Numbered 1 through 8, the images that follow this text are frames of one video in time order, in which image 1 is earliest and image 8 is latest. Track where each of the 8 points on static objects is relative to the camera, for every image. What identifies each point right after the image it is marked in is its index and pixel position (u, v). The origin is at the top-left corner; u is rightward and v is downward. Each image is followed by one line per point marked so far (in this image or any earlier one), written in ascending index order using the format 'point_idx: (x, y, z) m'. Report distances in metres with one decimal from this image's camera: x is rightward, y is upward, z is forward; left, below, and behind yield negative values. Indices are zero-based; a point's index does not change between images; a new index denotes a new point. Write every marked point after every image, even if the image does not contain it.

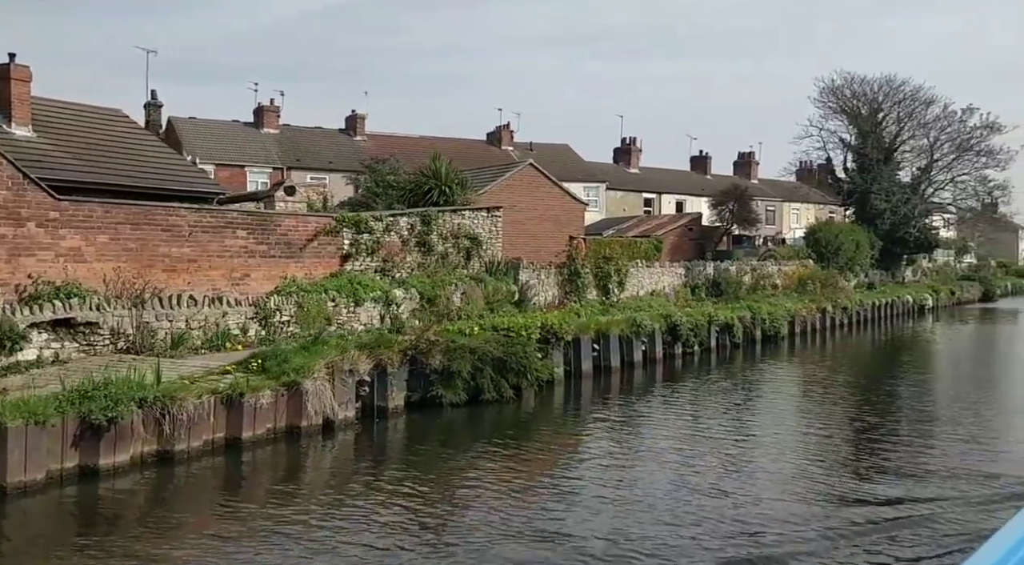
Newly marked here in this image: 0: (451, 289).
0: (-1.3, -0.1, +19.1) m
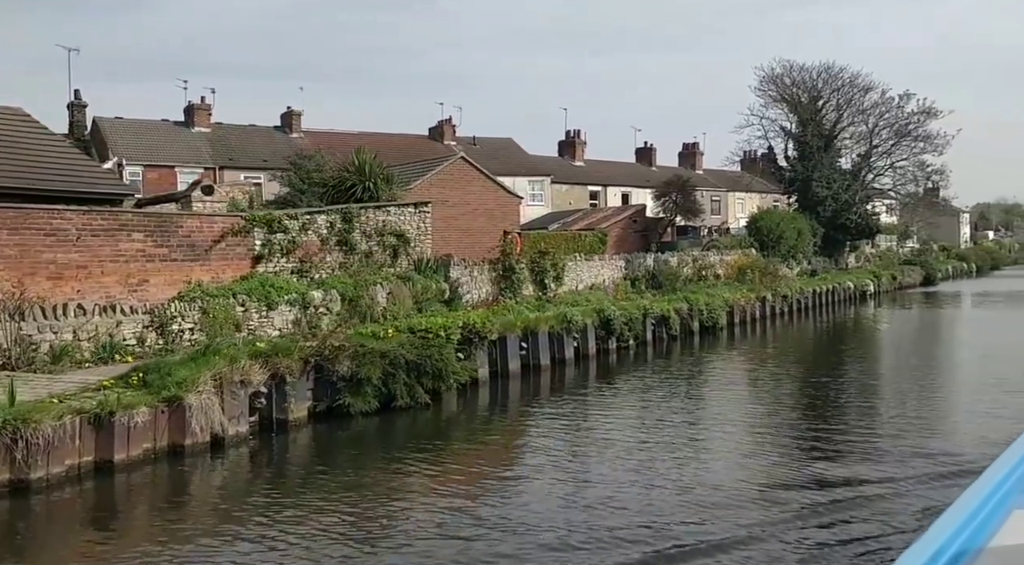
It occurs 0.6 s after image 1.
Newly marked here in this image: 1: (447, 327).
0: (-2.7, -0.1, +18.3) m
1: (-1.1, -0.7, +14.7) m
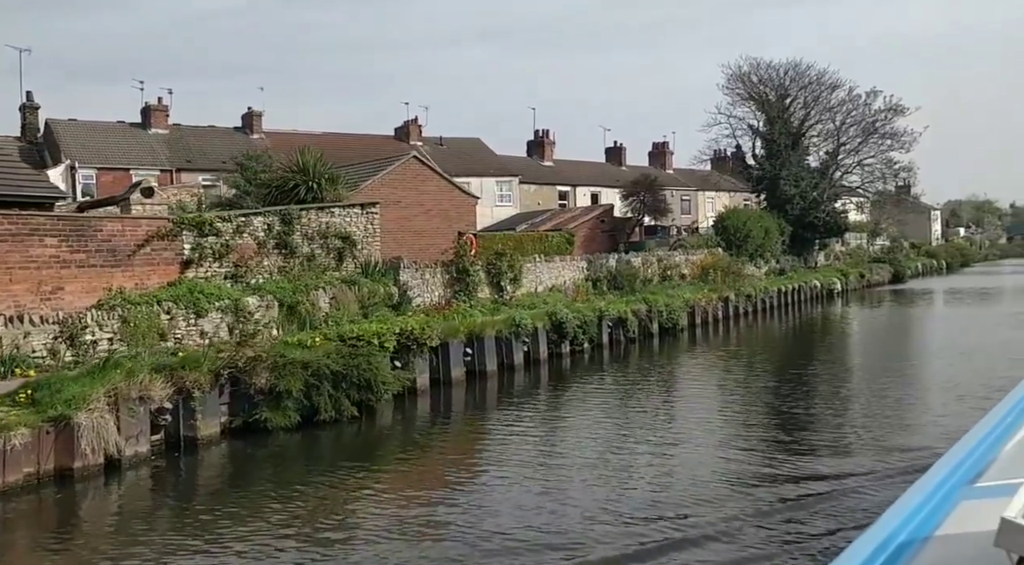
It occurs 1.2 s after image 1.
0: (-3.7, -0.2, +17.6) m
1: (-2.0, -0.8, +14.0) m
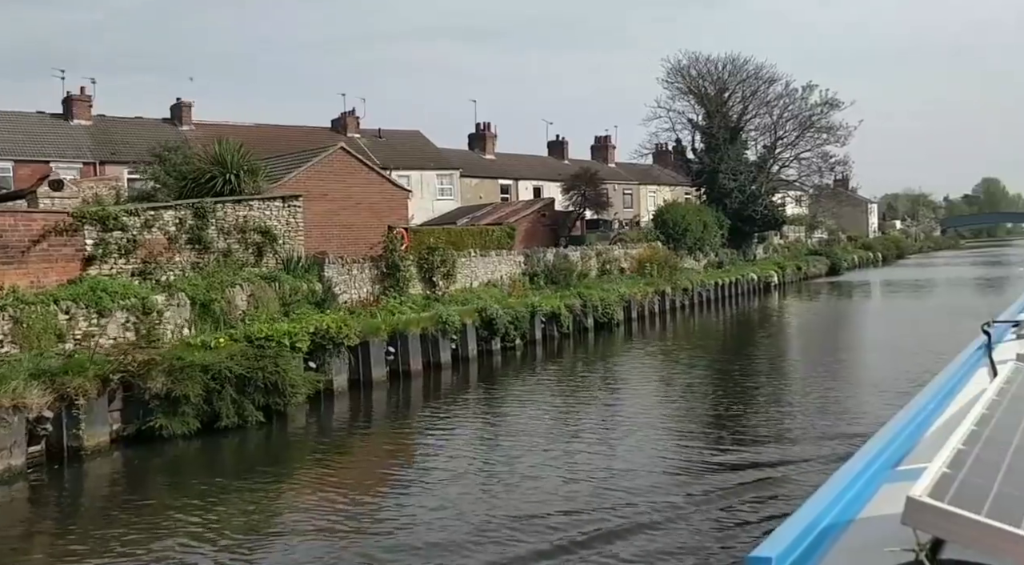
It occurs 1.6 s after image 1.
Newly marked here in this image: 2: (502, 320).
0: (-5.1, -0.2, +16.8) m
1: (-3.2, -0.7, +13.3) m
2: (-0.2, -0.8, +19.4) m
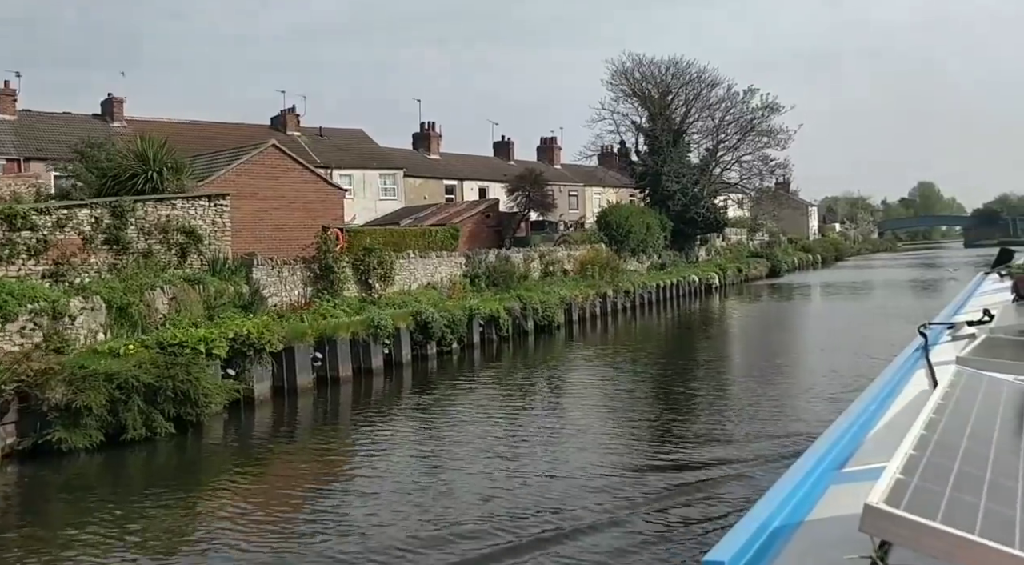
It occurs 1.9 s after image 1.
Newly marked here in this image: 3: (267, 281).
0: (-6.3, -0.2, +16.0) m
1: (-4.1, -0.8, +12.6) m
2: (-1.5, -0.9, +18.9) m
3: (-5.2, 0.0, +19.4) m
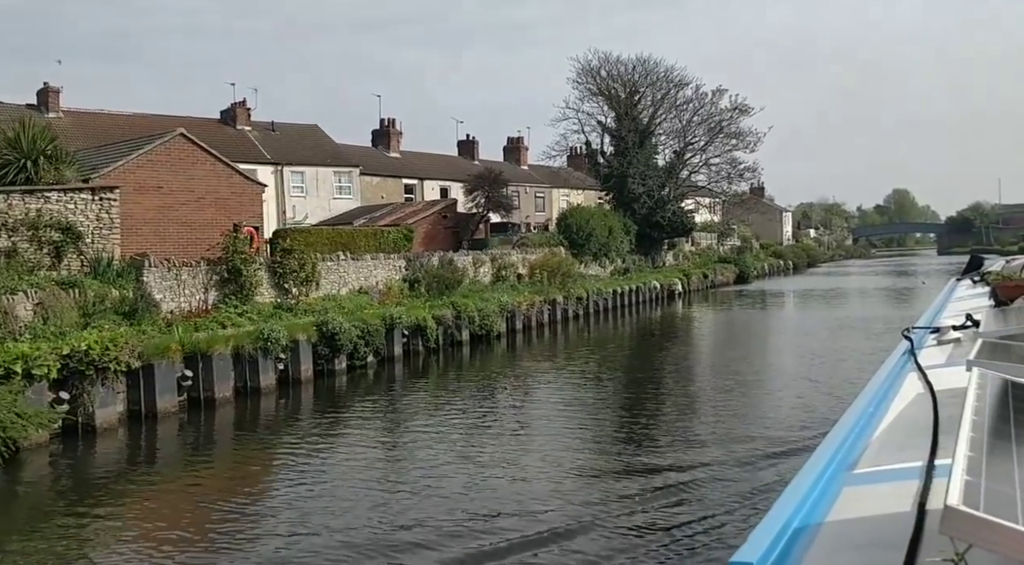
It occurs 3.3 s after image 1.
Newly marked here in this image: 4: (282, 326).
0: (-7.7, -0.3, +14.0) m
1: (-5.4, -0.9, +10.7) m
2: (-3.0, -1.0, +17.0) m
3: (-6.6, 0.0, +17.5) m
4: (-3.9, -0.7, +15.9) m
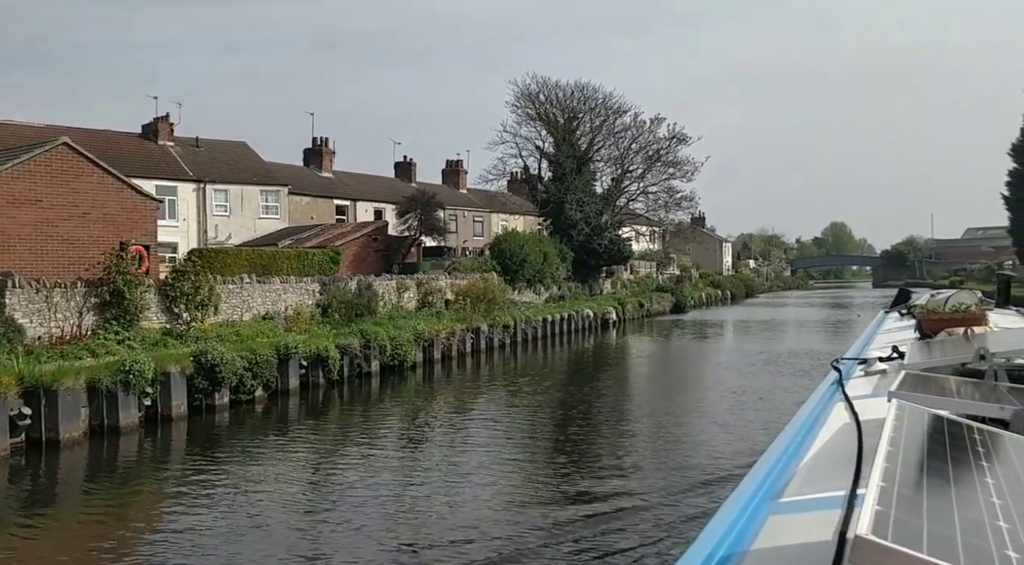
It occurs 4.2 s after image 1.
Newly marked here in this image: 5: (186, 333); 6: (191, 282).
0: (-9.1, -0.5, +12.3) m
1: (-6.7, -1.1, +9.1) m
2: (-4.6, -1.4, +15.5) m
3: (-8.3, -0.4, +15.8) m
4: (-5.4, -1.1, +14.3) m
5: (-6.6, -1.0, +18.6) m
6: (-6.9, 0.0, +19.6) m
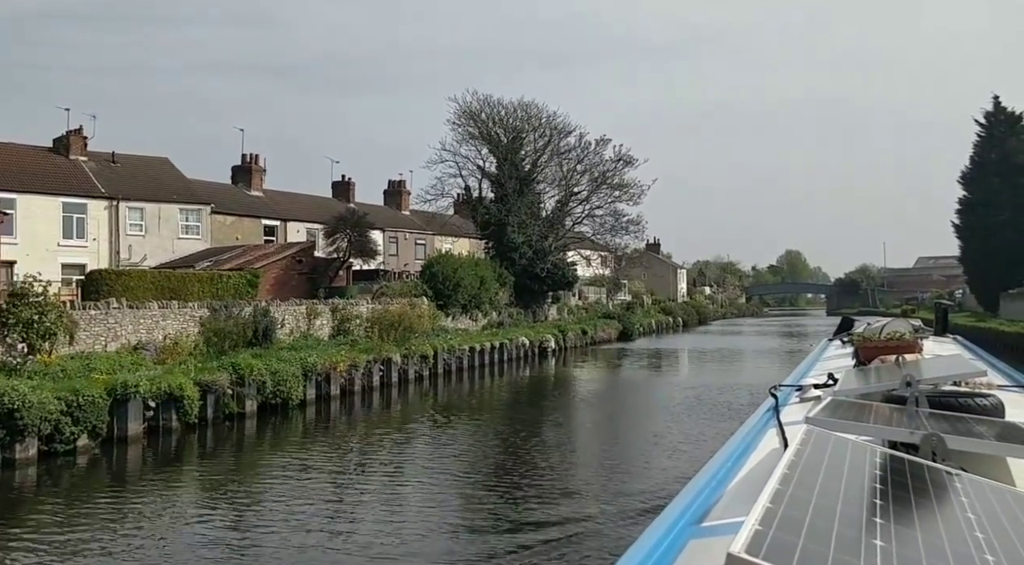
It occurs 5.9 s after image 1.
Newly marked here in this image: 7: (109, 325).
0: (-10.7, -0.8, +9.4) m
1: (-8.2, -1.3, +6.3) m
2: (-6.4, -1.8, +12.9) m
3: (-10.0, -0.8, +13.0) m
4: (-7.1, -1.5, +11.6) m
5: (-8.5, -1.5, +15.9) m
6: (-8.8, -0.4, +16.8) m
7: (-8.6, -0.9, +19.7) m
